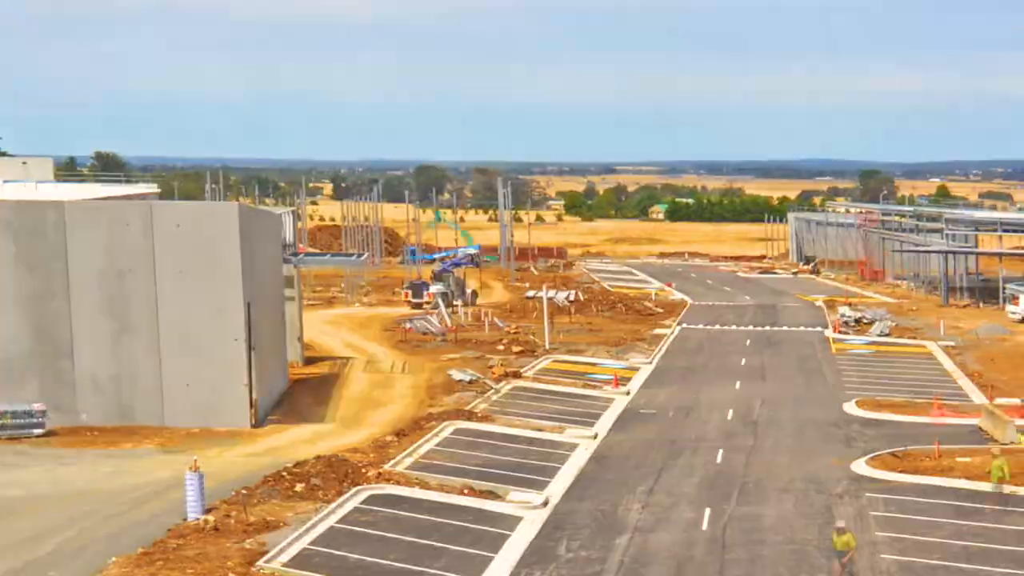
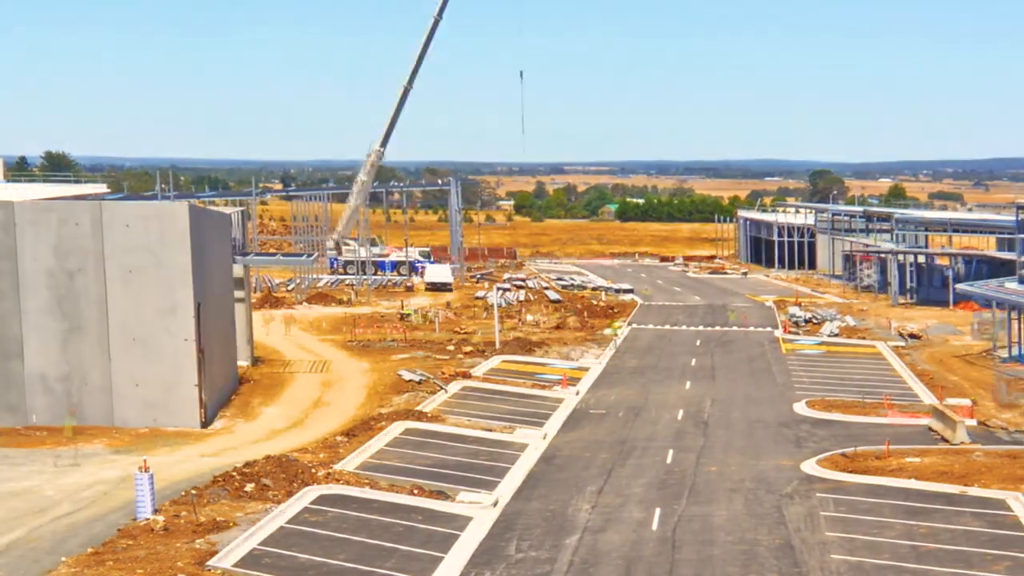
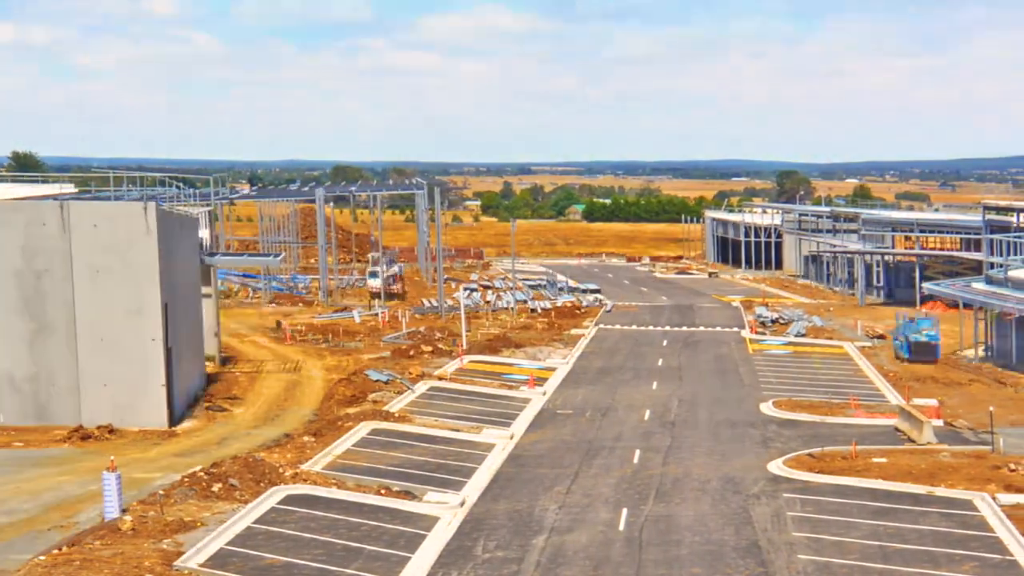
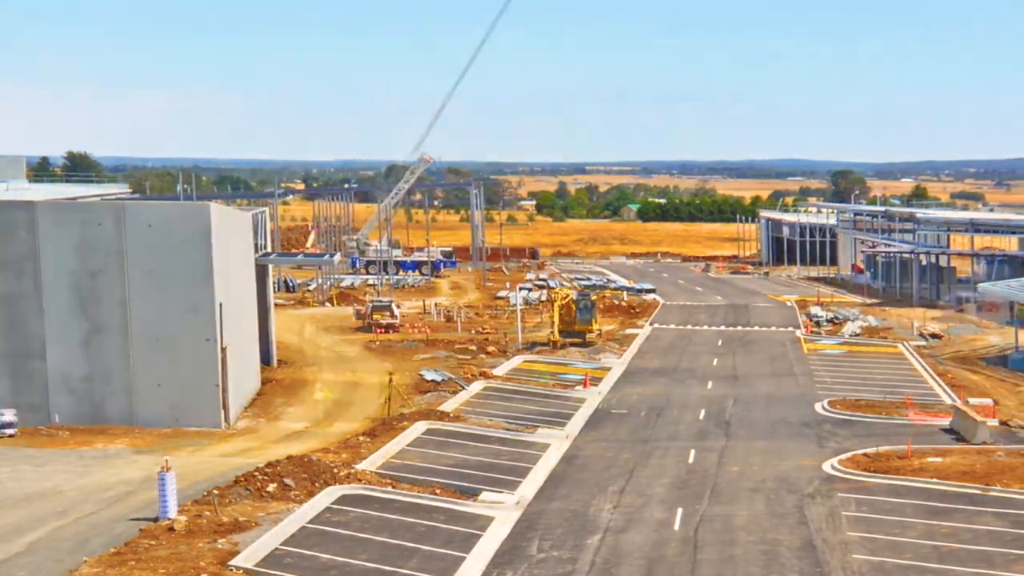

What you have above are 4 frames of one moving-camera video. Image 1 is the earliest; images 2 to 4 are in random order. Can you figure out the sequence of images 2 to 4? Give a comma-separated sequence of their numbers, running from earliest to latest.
4, 2, 3
